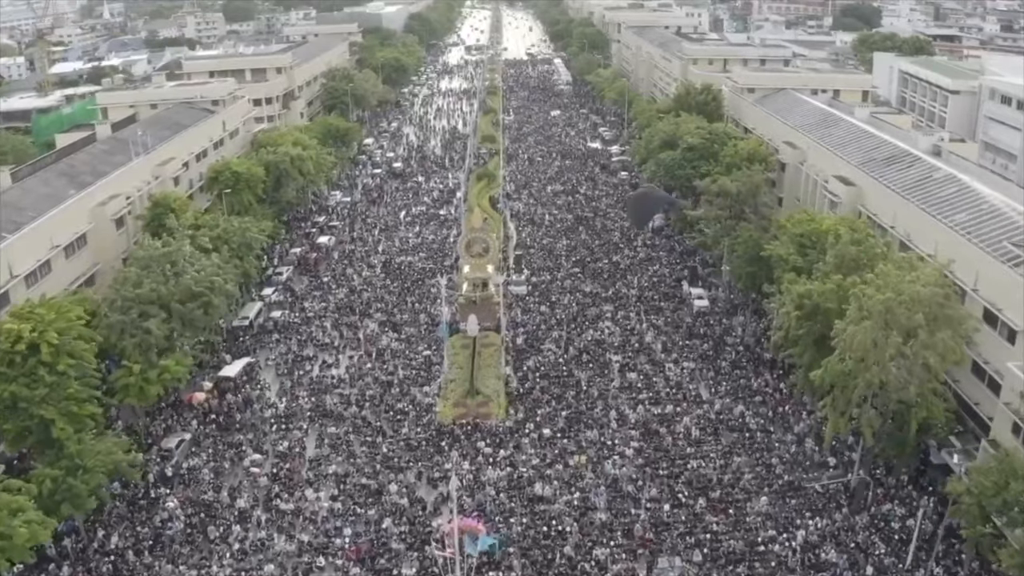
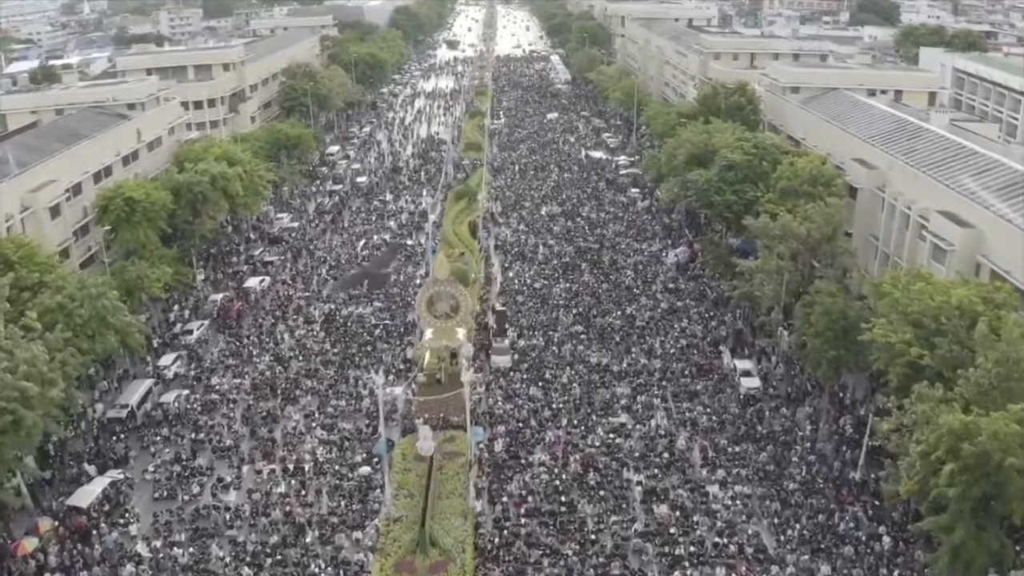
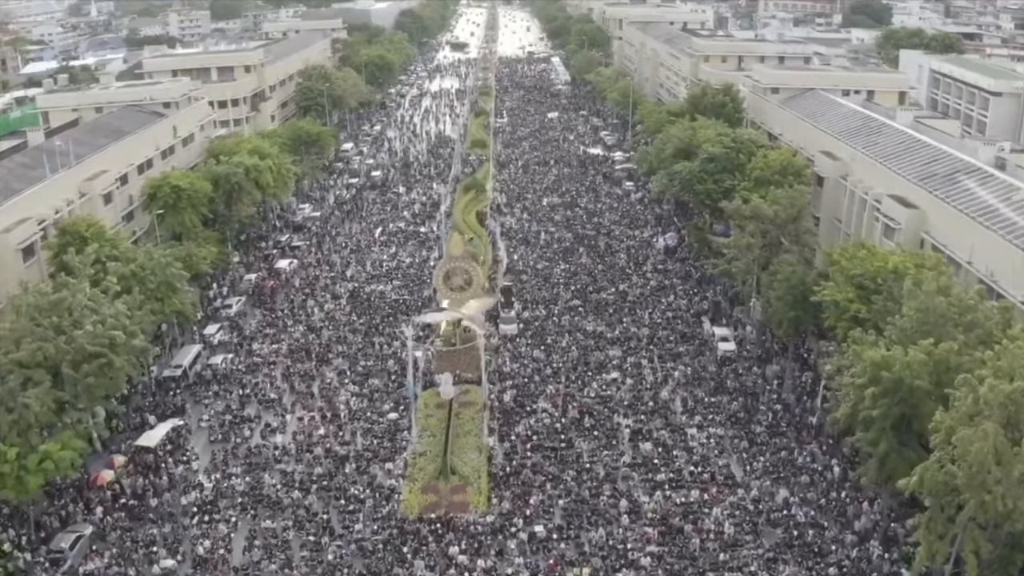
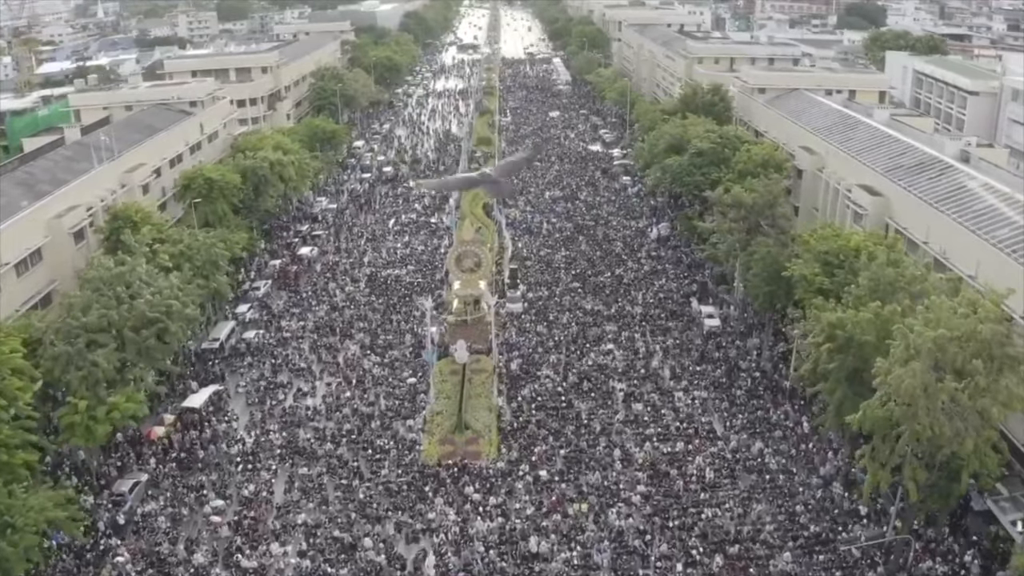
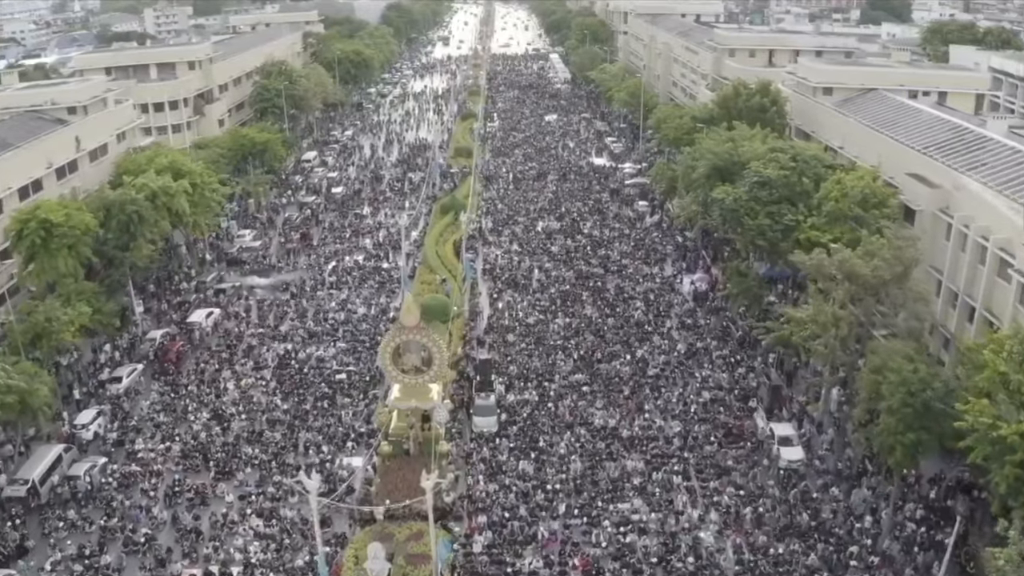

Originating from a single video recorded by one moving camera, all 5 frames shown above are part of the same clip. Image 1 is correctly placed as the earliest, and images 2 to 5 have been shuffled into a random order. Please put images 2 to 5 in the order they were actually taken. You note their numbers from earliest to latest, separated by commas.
4, 3, 2, 5
